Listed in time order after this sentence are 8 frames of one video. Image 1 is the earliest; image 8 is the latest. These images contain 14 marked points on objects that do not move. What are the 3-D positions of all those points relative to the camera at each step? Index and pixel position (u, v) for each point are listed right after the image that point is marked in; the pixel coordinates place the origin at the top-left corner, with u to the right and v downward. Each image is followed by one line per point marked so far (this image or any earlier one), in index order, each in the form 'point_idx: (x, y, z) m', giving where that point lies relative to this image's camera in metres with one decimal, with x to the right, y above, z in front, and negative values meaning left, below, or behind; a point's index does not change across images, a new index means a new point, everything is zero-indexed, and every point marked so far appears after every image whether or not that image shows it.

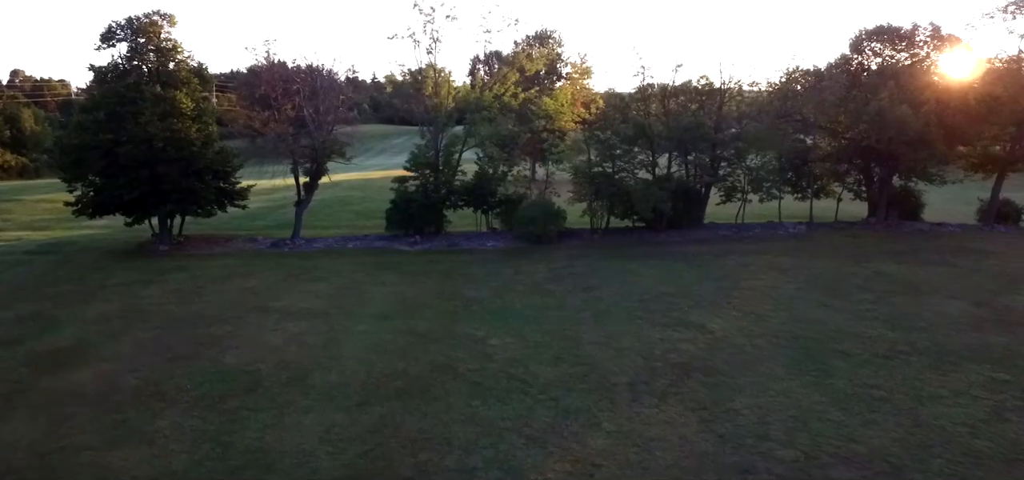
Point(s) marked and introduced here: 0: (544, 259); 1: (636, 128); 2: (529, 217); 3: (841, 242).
0: (+0.8, -0.7, +18.7) m
1: (+3.6, +2.7, +20.0) m
2: (+0.5, +0.5, +20.1) m
3: (+8.5, -0.3, +20.0) m
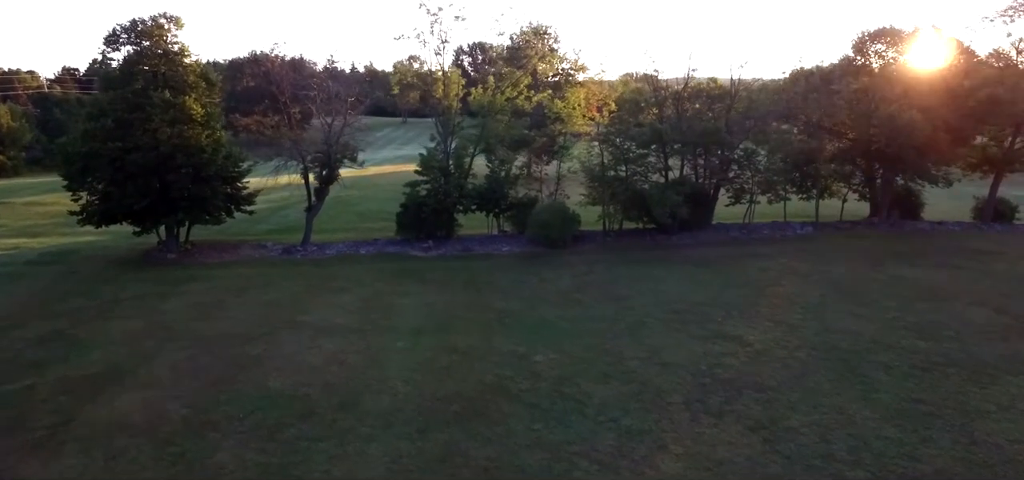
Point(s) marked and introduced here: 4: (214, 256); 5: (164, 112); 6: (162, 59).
0: (+1.3, -0.8, +18.7) m
1: (+4.0, +2.7, +20.1) m
2: (+0.9, +0.4, +20.1) m
3: (+8.9, -0.3, +20.3) m
4: (-7.7, -0.4, +19.9) m
5: (-8.2, +3.0, +18.2) m
6: (-8.2, +4.3, +18.4) m
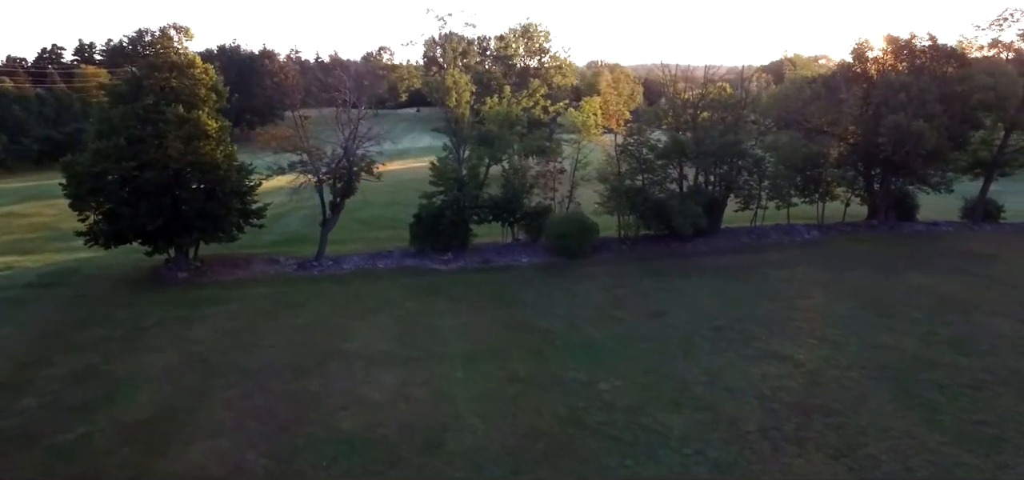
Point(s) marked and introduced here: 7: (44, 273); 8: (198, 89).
0: (+1.9, -1.1, +18.8) m
1: (+4.4, +2.4, +20.3) m
2: (+1.3, +0.2, +20.1) m
3: (+9.3, -0.4, +20.9) m
4: (-7.1, -0.8, +19.3) m
5: (-7.6, +2.5, +17.5) m
6: (-7.7, +3.8, +17.7) m
7: (-11.8, -0.8, +19.5) m
8: (-7.3, +3.5, +17.9) m
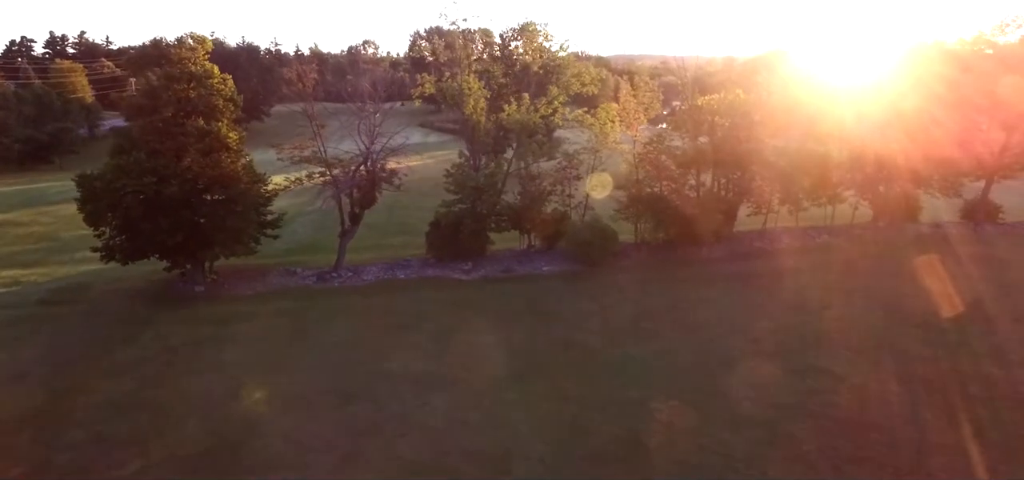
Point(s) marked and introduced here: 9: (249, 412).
0: (+2.4, -1.3, +18.9) m
1: (+4.9, +2.3, +20.4) m
2: (+1.8, 0.0, +20.1) m
3: (+9.8, -0.5, +21.3) m
4: (-6.6, -1.1, +19.0) m
5: (-6.9, +2.2, +17.1) m
6: (-7.1, +3.5, +17.2) m
7: (-11.2, -1.2, +18.9) m
8: (-6.7, +3.1, +17.5) m
9: (-4.3, -2.8, +12.7) m
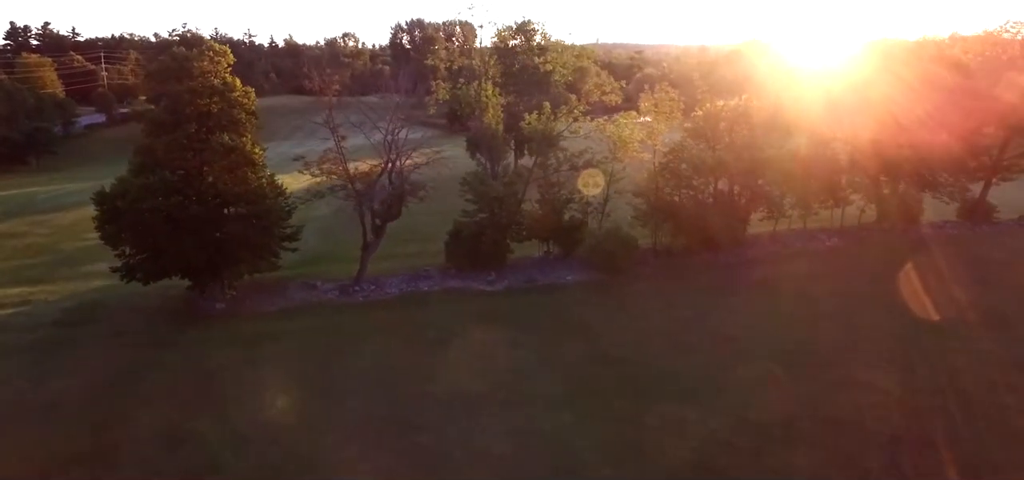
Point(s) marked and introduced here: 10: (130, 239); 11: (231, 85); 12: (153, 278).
0: (+3.1, -1.5, +19.0) m
1: (+5.4, +2.1, +20.5) m
2: (+2.4, -0.3, +20.2) m
3: (+10.3, -0.6, +21.8) m
4: (-5.9, -1.5, +18.6) m
5: (-6.2, +1.8, +16.6) m
6: (-6.4, +3.1, +16.7) m
7: (-10.6, -1.6, +18.4) m
8: (-6.0, +2.8, +17.1) m
9: (-3.3, -3.3, +12.5) m
10: (-8.2, 0.0, +16.4) m
11: (-6.2, +3.4, +17.0) m
12: (-7.9, -0.8, +16.8) m
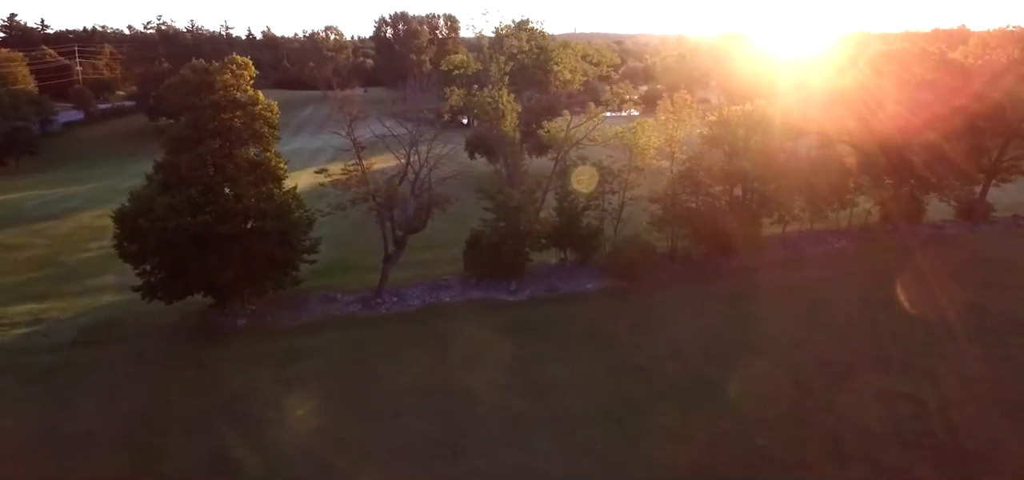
0: (+3.7, -1.8, +19.1) m
1: (+5.9, +2.0, +20.7) m
2: (+2.9, -0.5, +20.2) m
3: (+10.7, -0.7, +22.2) m
4: (-5.3, -1.8, +18.3) m
5: (-5.6, +1.4, +16.3) m
6: (-5.8, +2.7, +16.3) m
7: (-10.0, -2.0, +17.9) m
8: (-5.4, +2.4, +16.7) m
9: (-2.4, -3.7, +12.4) m
10: (-7.5, -0.4, +16.0) m
11: (-5.6, +3.1, +16.6) m
12: (-7.2, -1.2, +16.4) m
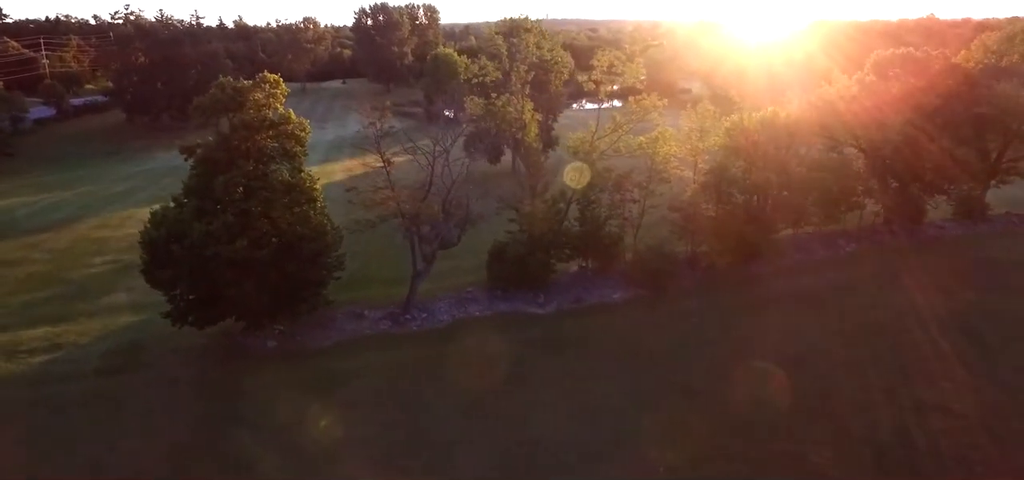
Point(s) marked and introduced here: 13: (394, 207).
0: (+4.4, -2.0, +19.3) m
1: (+6.5, +1.8, +20.9) m
2: (+3.6, -0.7, +20.3) m
3: (+11.3, -0.7, +22.7) m
4: (-4.5, -2.2, +18.0) m
5: (-4.7, +0.9, +15.9) m
6: (-4.9, +2.3, +15.9) m
7: (-9.1, -2.5, +17.3) m
8: (-4.6, +1.9, +16.3) m
9: (-1.3, -4.2, +12.2) m
10: (-6.6, -0.9, +15.5) m
11: (-4.8, +2.6, +16.1) m
12: (-6.3, -1.7, +16.0) m
13: (-2.8, +0.8, +17.9) m
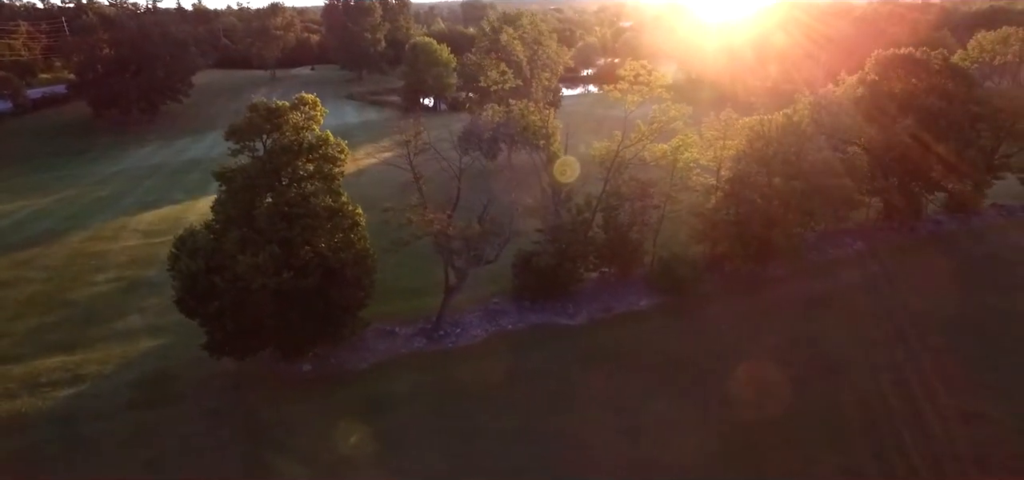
0: (+5.2, -2.2, +19.5) m
1: (+7.0, +1.7, +21.1) m
2: (+4.2, -0.9, +20.5) m
3: (+11.8, -0.7, +23.4) m
4: (-3.6, -2.7, +17.6) m
5: (-3.7, +0.4, +15.3) m
6: (-4.0, +1.7, +15.3) m
7: (-8.2, -3.1, +16.6) m
8: (-3.6, +1.4, +15.7) m
9: (0.0, -4.8, +12.2) m
10: (-5.5, -1.4, +14.9) m
11: (-3.8, +2.1, +15.5) m
12: (-5.2, -2.2, +15.4) m
13: (-1.9, +0.4, +17.5) m
